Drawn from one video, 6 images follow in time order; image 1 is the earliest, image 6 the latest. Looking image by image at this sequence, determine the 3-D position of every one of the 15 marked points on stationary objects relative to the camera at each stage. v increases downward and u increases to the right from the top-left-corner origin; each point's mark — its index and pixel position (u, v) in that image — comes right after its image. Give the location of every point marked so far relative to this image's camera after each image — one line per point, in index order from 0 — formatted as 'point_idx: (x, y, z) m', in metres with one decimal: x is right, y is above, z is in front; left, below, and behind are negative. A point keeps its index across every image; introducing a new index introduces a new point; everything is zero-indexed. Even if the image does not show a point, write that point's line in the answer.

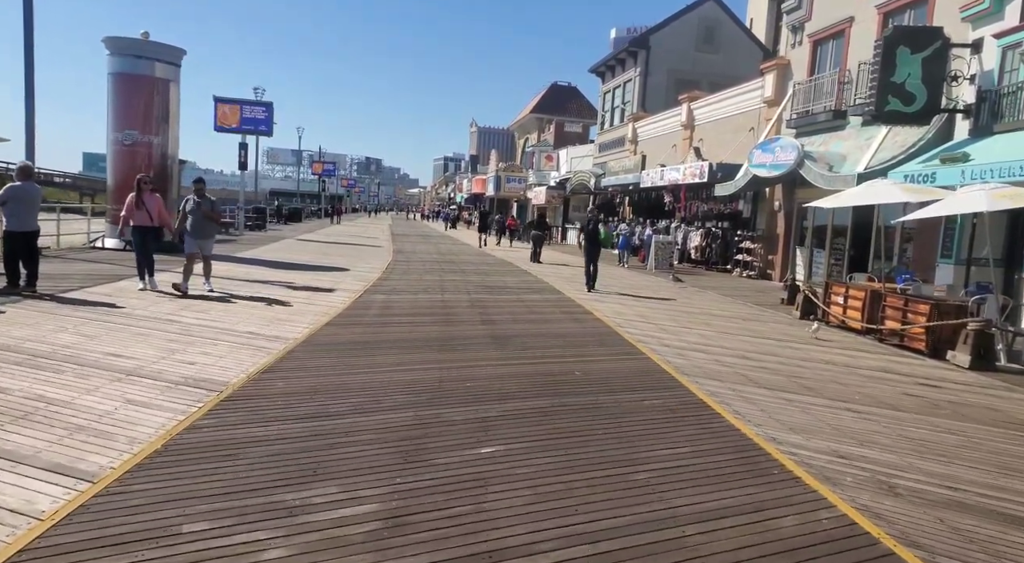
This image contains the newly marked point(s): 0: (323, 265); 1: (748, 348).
0: (-5.0, +0.4, +18.0) m
1: (+3.2, -0.9, +9.3) m
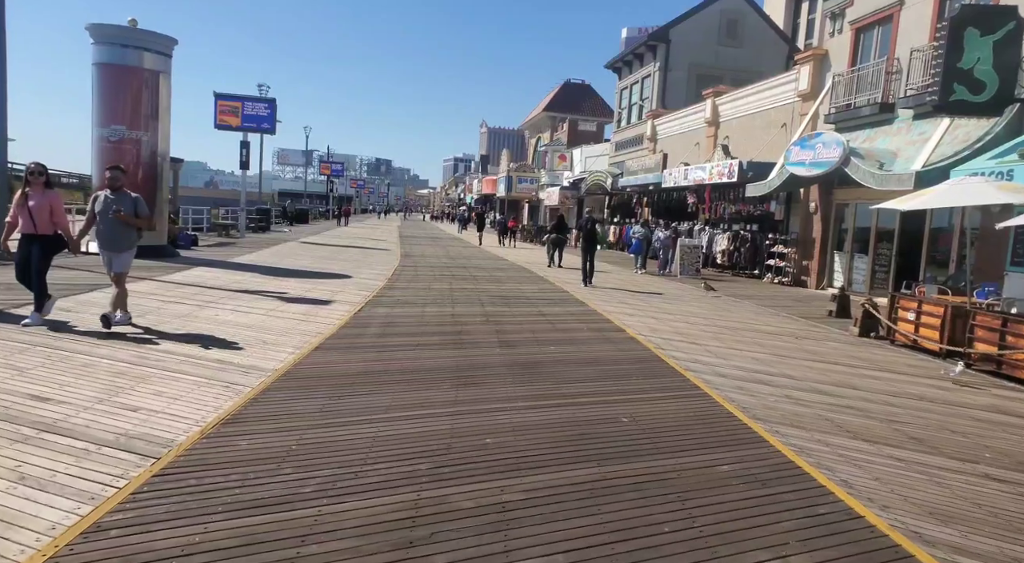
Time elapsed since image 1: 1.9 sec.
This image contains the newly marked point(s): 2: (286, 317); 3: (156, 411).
0: (-4.6, +0.2, +16.6) m
1: (+3.5, -1.1, +7.7) m
2: (-3.2, -0.5, +9.7) m
3: (-2.6, -1.0, +5.0) m
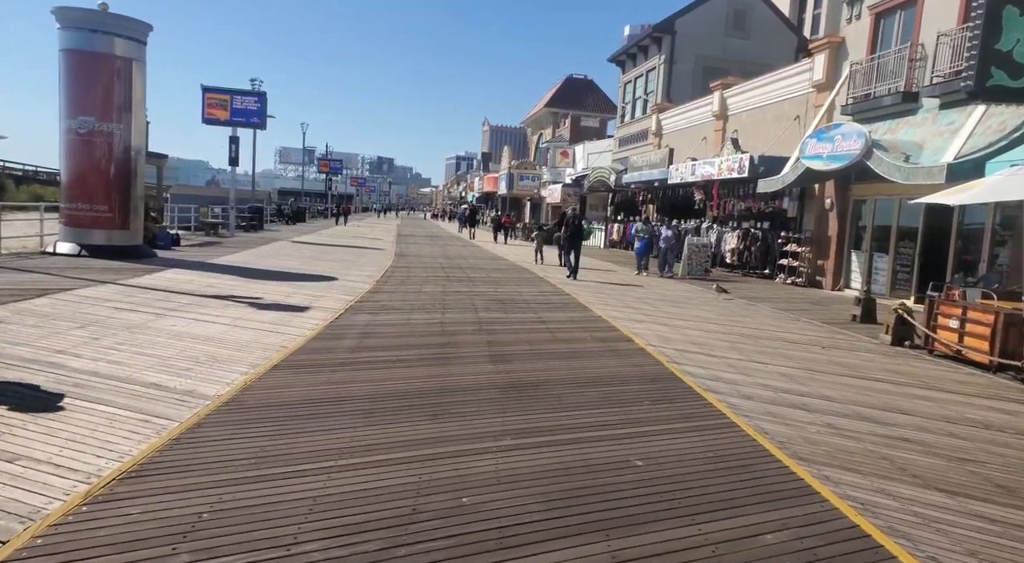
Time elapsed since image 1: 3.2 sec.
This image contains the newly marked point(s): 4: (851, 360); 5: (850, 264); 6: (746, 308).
0: (-4.7, +0.2, +15.5) m
1: (+3.4, -1.2, +6.7) m
2: (-3.3, -0.6, +8.6) m
3: (-2.7, -1.0, +3.9) m
4: (+4.4, -1.0, +8.8) m
5: (+9.3, +0.5, +18.8) m
6: (+4.9, -0.6, +14.2) m
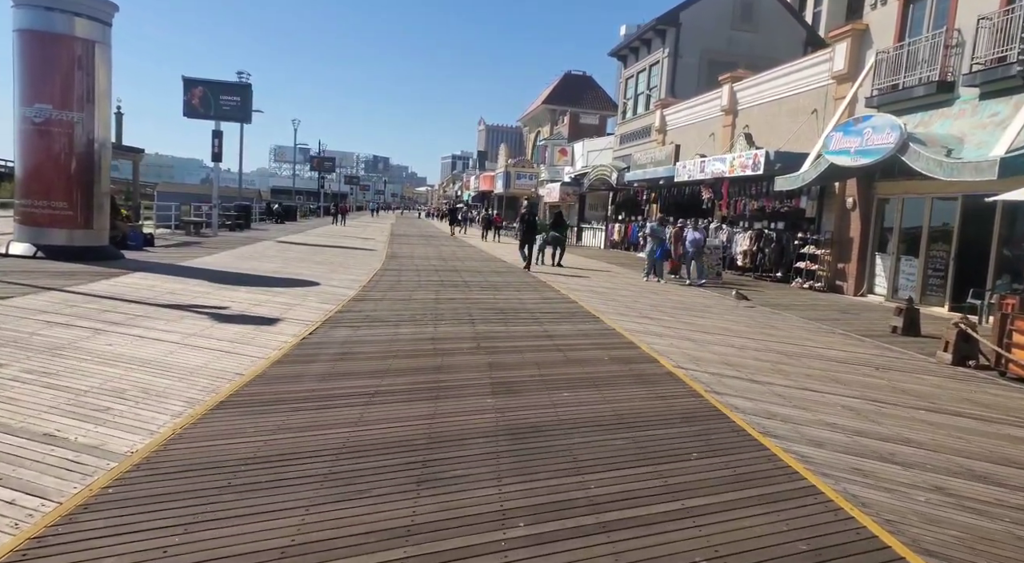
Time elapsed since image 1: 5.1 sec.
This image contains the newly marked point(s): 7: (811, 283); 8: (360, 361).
0: (-4.7, +0.1, +14.1) m
1: (+3.5, -1.3, +5.3) m
2: (-3.3, -0.7, +7.2) m
3: (-2.6, -1.1, +2.5) m
4: (+4.4, -1.2, +7.5) m
5: (+9.3, +0.4, +17.5) m
6: (+4.9, -0.7, +12.9) m
7: (+8.5, 0.0, +19.2) m
8: (-1.6, -0.8, +7.1) m
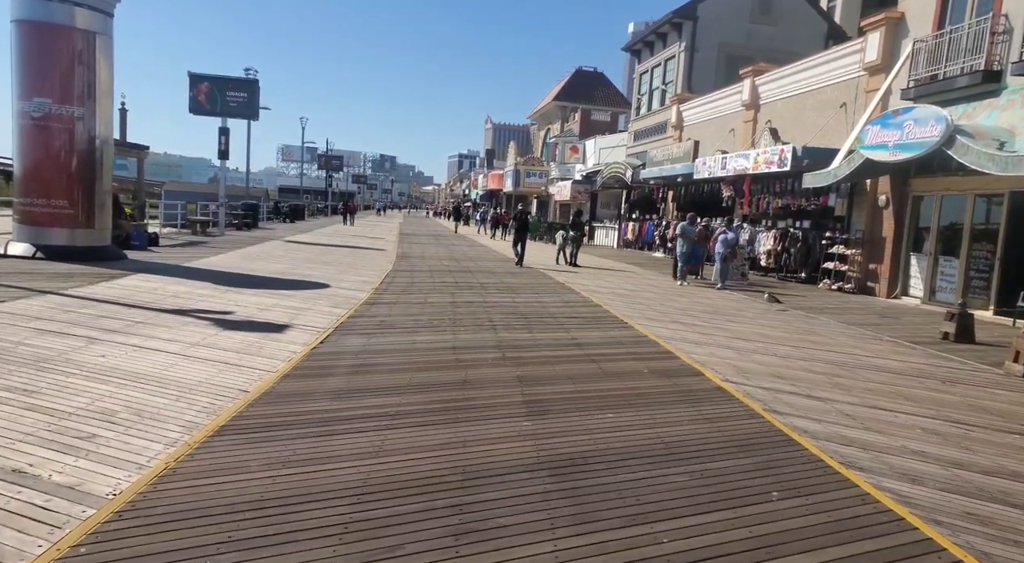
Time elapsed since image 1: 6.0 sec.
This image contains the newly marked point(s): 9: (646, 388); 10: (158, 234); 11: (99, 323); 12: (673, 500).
0: (-4.3, 0.0, +13.5) m
1: (+3.8, -1.3, +4.6) m
2: (-2.9, -0.7, +6.6) m
3: (-2.4, -1.2, +1.9) m
4: (+4.8, -1.2, +6.7) m
5: (+9.7, +0.3, +16.7) m
6: (+5.3, -0.7, +12.1) m
7: (+8.9, -0.1, +18.4) m
8: (-1.3, -0.9, +6.4) m
9: (+1.3, -1.0, +6.5) m
10: (-9.6, +1.3, +18.4) m
11: (-4.7, -0.5, +7.7) m
12: (+1.0, -1.2, +3.9) m
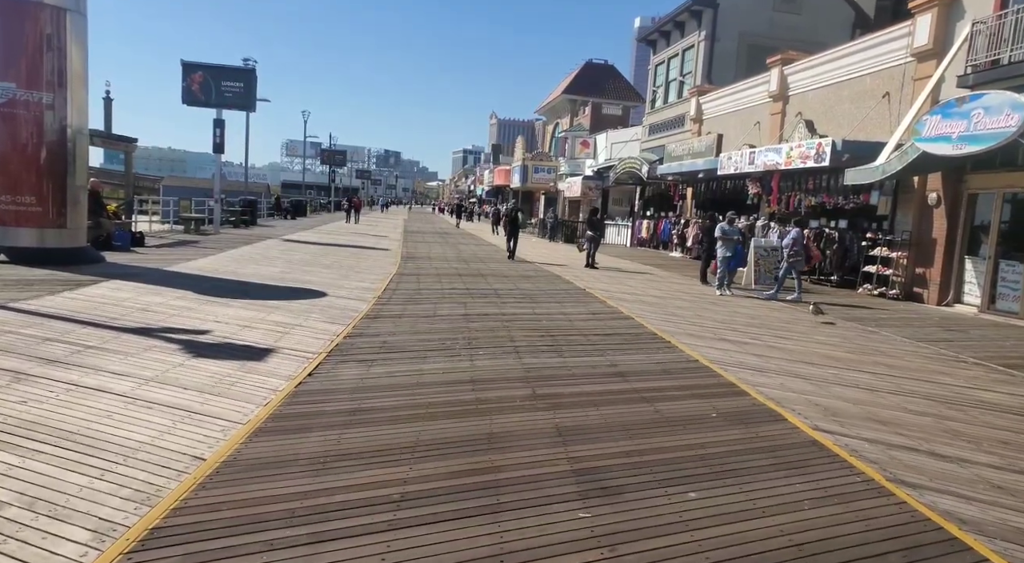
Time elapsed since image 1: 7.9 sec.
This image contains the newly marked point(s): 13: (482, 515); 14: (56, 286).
0: (-3.9, -0.1, +12.0) m
1: (+4.0, -1.5, +3.1) m
2: (-2.6, -0.9, +5.1) m
3: (-2.1, -1.4, +0.4) m
4: (+5.0, -1.4, +5.3) m
5: (+10.1, +0.2, +15.2) m
6: (+5.6, -0.9, +10.7) m
7: (+9.3, -0.2, +16.9) m
8: (-1.0, -1.1, +4.9) m
9: (+1.6, -1.2, +5.1) m
10: (-9.2, +1.2, +17.1) m
11: (-4.4, -0.6, +6.3) m
12: (+1.2, -1.4, +2.5) m
13: (-0.2, -1.2, +3.7) m
14: (-6.8, -0.1, +10.1) m
